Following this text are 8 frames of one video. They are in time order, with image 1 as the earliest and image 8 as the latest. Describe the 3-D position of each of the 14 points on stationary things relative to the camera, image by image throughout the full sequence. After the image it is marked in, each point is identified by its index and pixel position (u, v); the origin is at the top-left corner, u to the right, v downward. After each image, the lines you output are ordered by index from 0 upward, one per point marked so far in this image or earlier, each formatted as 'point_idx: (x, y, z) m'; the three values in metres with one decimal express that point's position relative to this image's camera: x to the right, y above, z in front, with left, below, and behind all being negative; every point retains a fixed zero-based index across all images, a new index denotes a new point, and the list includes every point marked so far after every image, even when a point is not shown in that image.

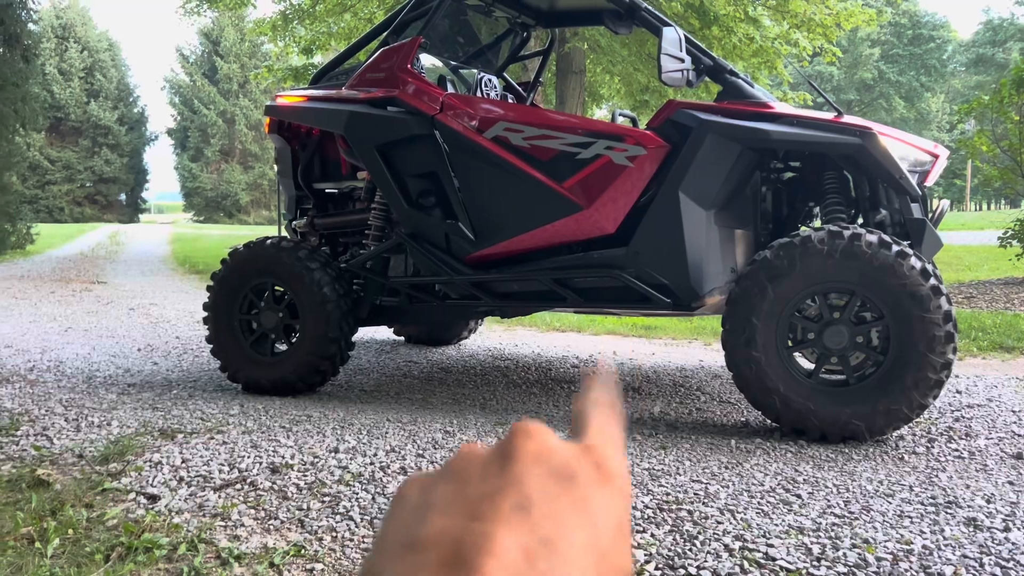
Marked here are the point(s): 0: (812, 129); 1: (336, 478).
0: (+1.2, +0.6, +3.6) m
1: (-0.6, -0.7, +3.1) m
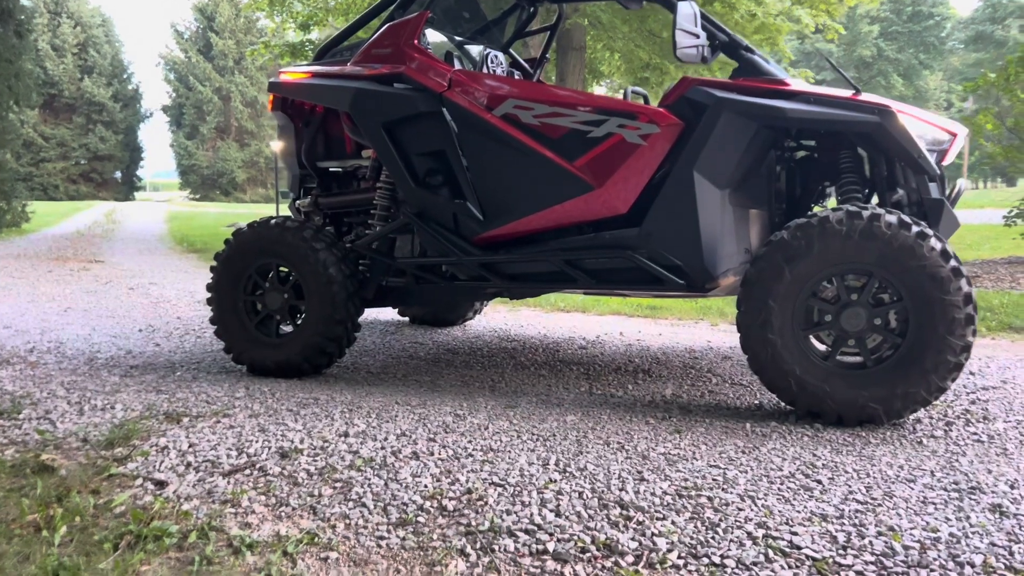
0: (+1.3, +0.7, +3.5) m
1: (-0.6, -0.6, +3.0) m
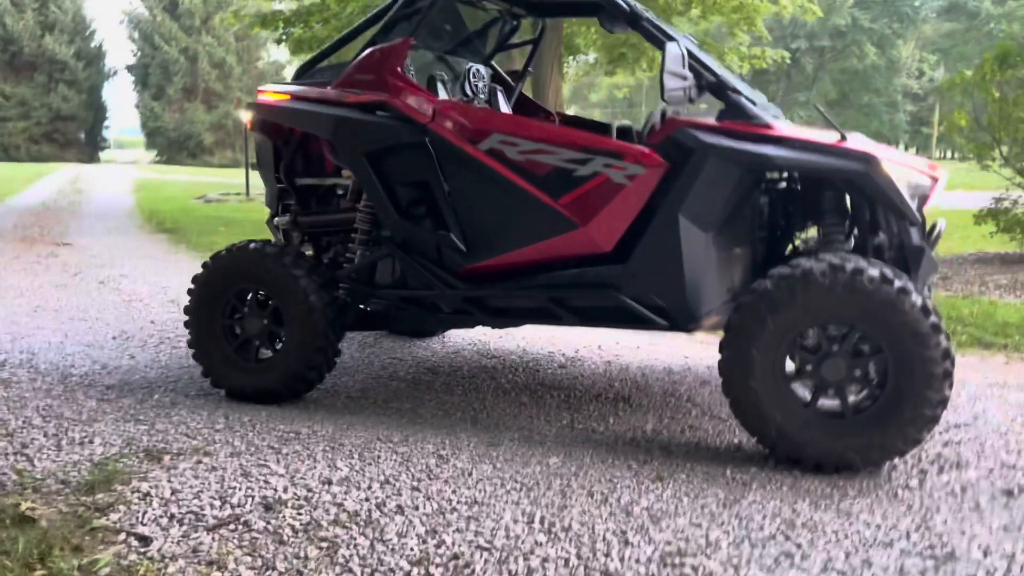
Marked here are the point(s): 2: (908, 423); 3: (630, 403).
0: (+1.2, +0.5, +3.5) m
1: (-0.6, -0.8, +3.0) m
2: (+1.5, -0.5, +3.2) m
3: (+0.6, -0.6, +4.3) m
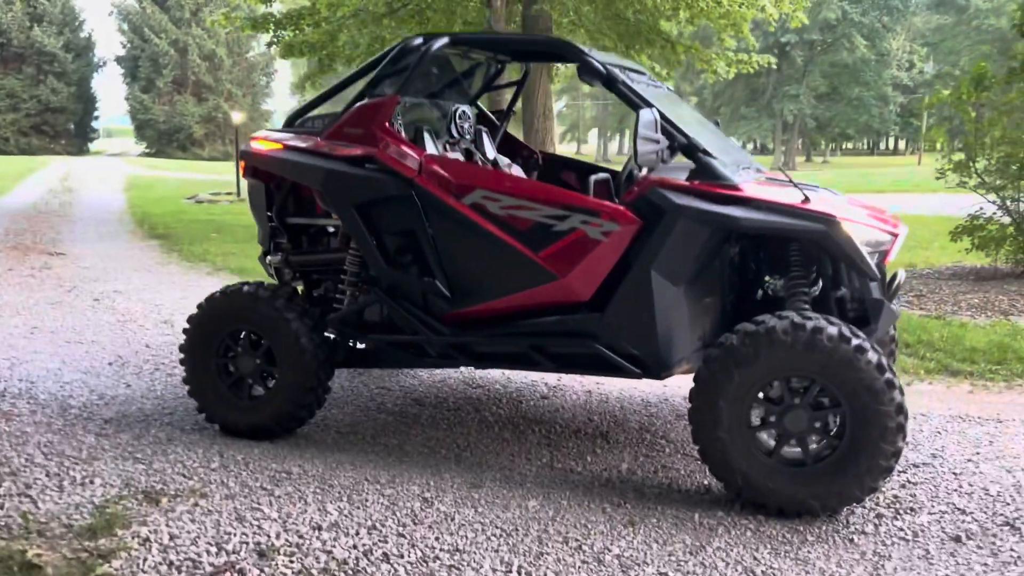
0: (+1.1, +0.3, +3.7) m
1: (-0.7, -1.0, +3.2) m
2: (+1.4, -0.7, +3.5) m
3: (+0.5, -0.8, +4.5) m
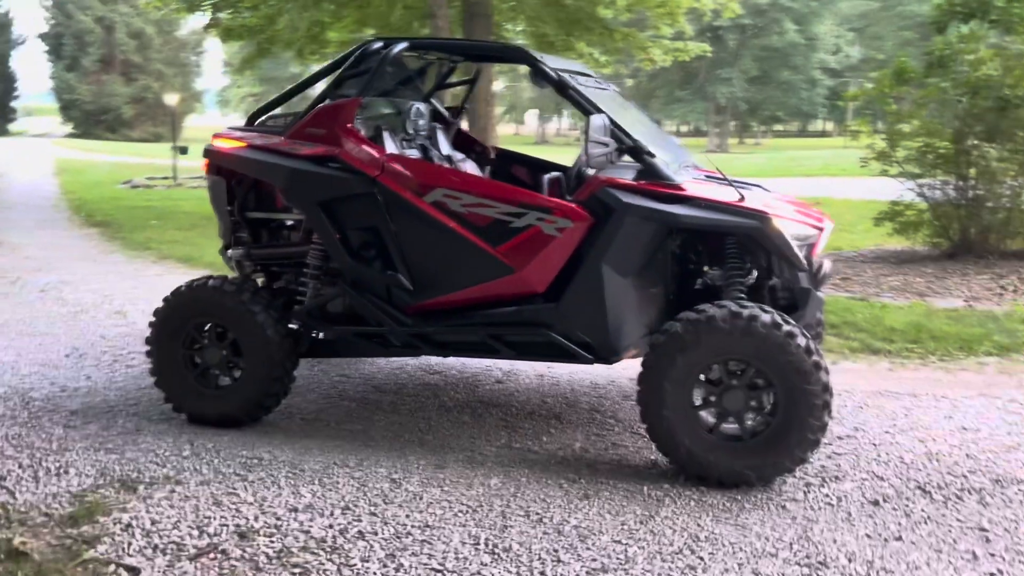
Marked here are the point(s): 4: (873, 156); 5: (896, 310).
0: (+0.9, +0.3, +4.0) m
1: (-0.8, -1.0, +3.5) m
2: (+1.2, -0.7, +3.8) m
3: (+0.3, -0.7, +4.8) m
4: (+4.2, +1.5, +10.2) m
5: (+3.3, -0.2, +7.5) m
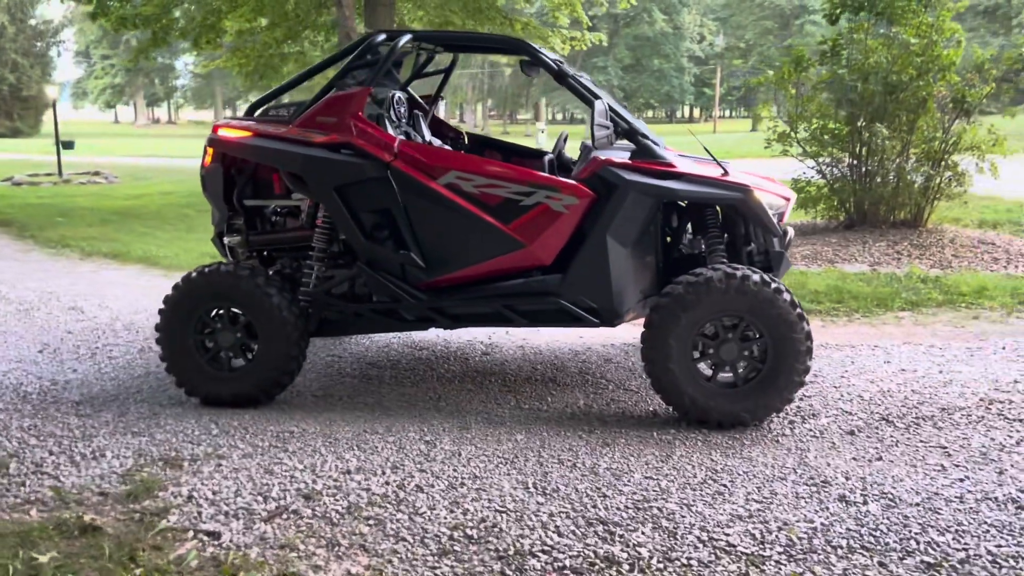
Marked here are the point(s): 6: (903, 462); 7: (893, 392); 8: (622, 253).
0: (+1.0, +0.5, +4.5) m
1: (-0.6, -0.9, +3.8) m
2: (+1.4, -0.5, +4.4) m
3: (+0.3, -0.6, +5.3) m
4: (+3.4, +1.9, +11.1) m
5: (+2.9, +0.1, +8.3) m
6: (+1.8, -0.8, +4.0) m
7: (+2.2, -0.6, +5.0) m
8: (+0.6, +0.2, +4.6) m
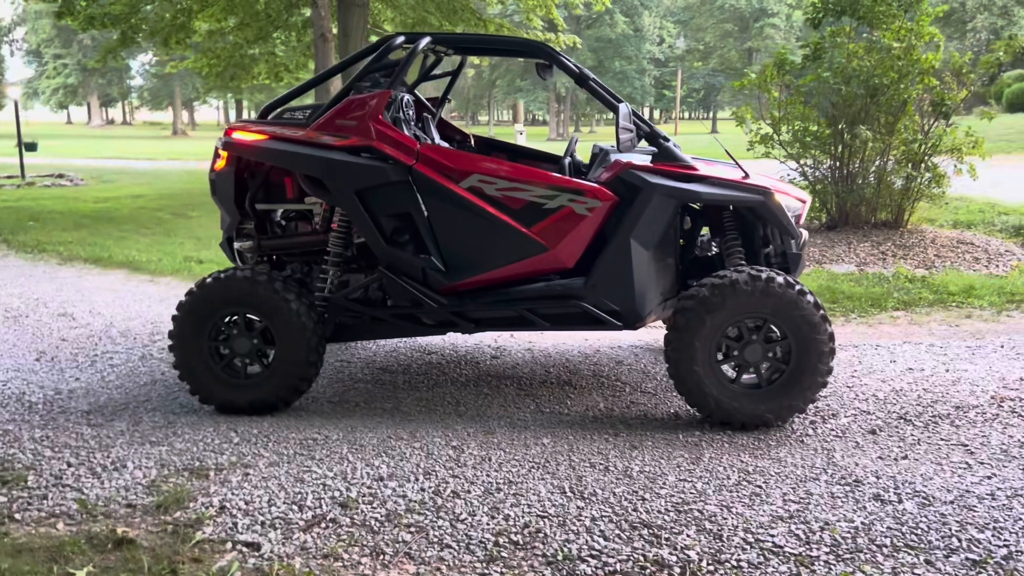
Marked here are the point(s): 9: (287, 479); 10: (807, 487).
0: (+1.1, +0.5, +4.6) m
1: (-0.5, -0.9, +3.7) m
2: (+1.5, -0.5, +4.4) m
3: (+0.4, -0.6, +5.3) m
4: (+3.2, +1.9, +11.3) m
5: (+2.8, +0.1, +8.5) m
6: (+2.0, -0.8, +4.1) m
7: (+2.3, -0.6, +5.1) m
8: (+0.7, +0.2, +4.6) m
9: (-1.0, -0.9, +4.0) m
10: (+1.3, -0.9, +3.9) m
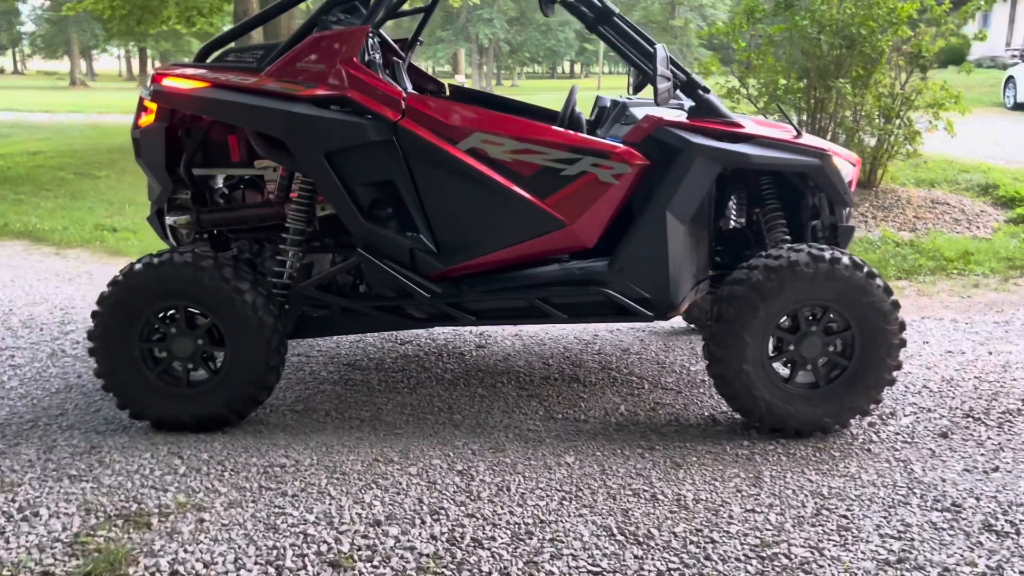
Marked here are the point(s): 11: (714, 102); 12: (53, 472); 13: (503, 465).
0: (+1.2, +0.6, +3.8) m
1: (-0.3, -0.9, +2.9) m
2: (+1.5, -0.4, +3.8) m
3: (+0.3, -0.5, +4.5) m
4: (+2.6, +2.3, +10.6) m
5: (+2.5, +0.4, +7.9) m
6: (+2.0, -0.7, +3.5) m
7: (+2.3, -0.5, +4.5) m
8: (+0.7, +0.2, +3.8) m
9: (-0.9, -0.8, +3.1) m
10: (+1.4, -0.8, +3.2) m
11: (+0.9, +0.8, +3.8) m
12: (-1.9, -0.7, +3.5) m
13: (0.0, -0.7, +3.6) m
